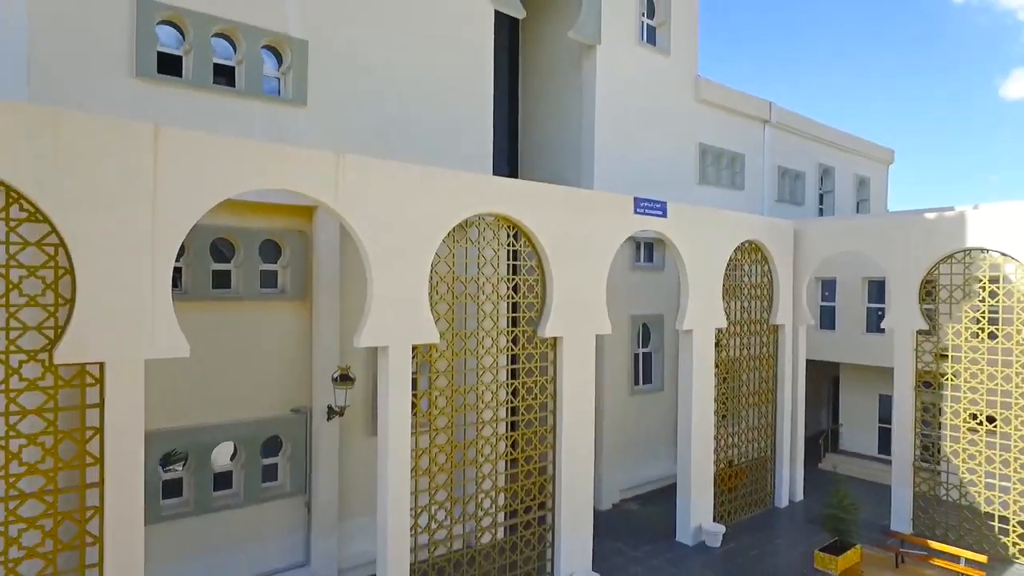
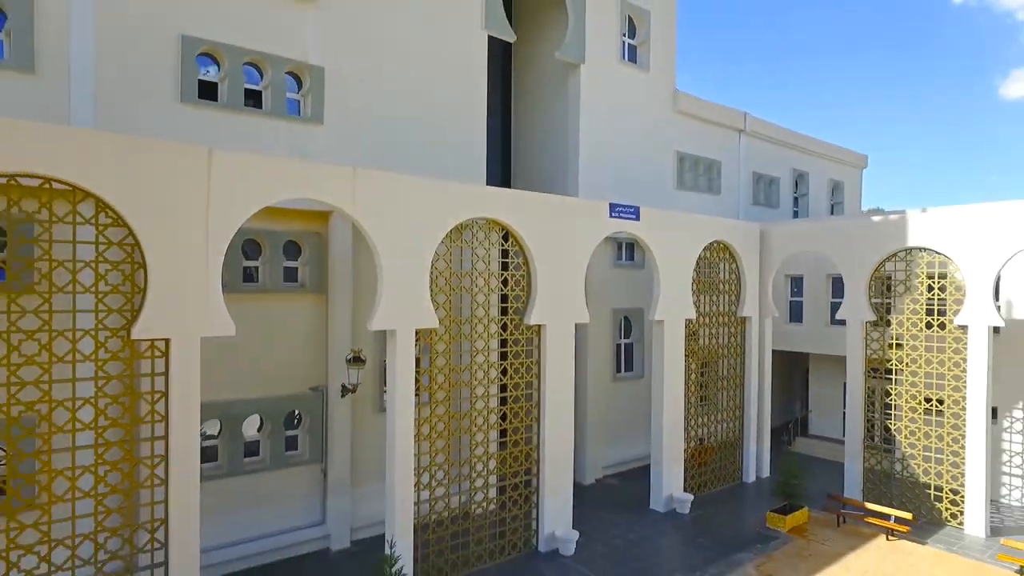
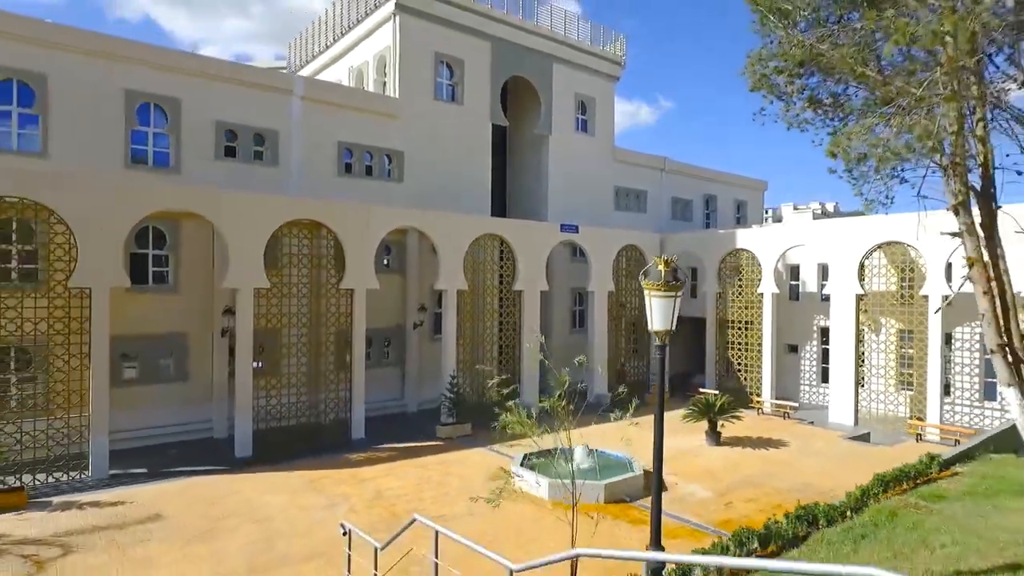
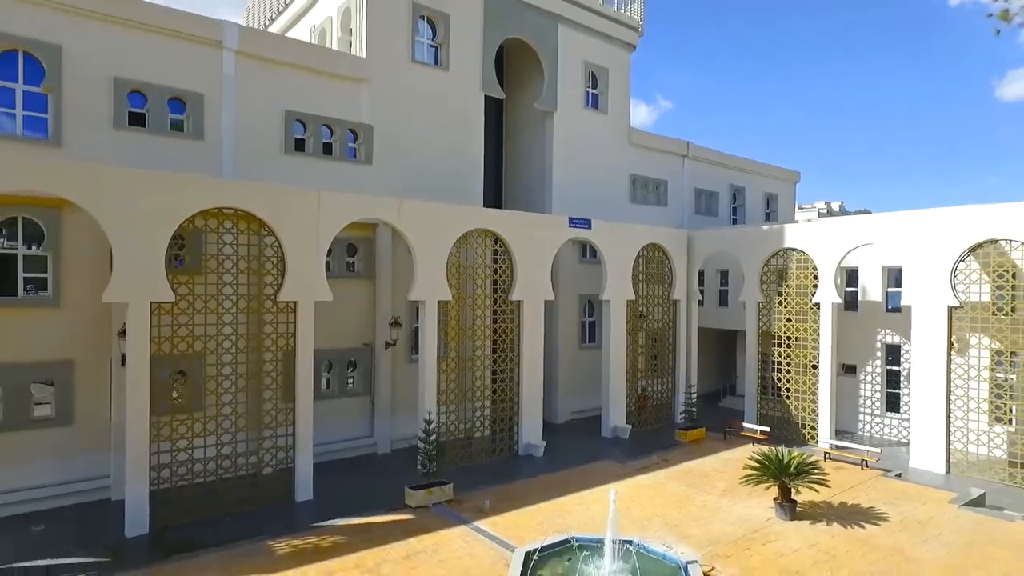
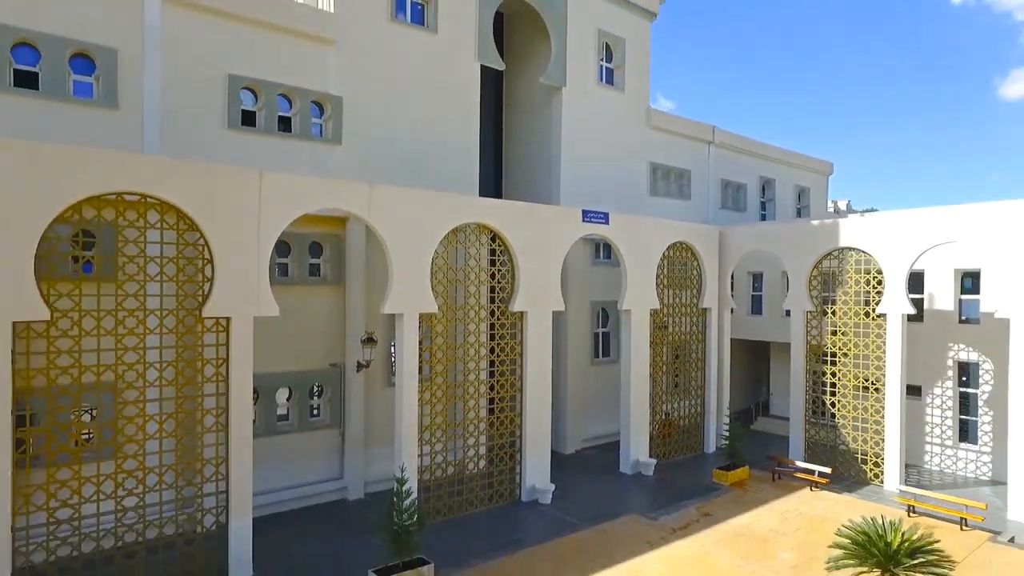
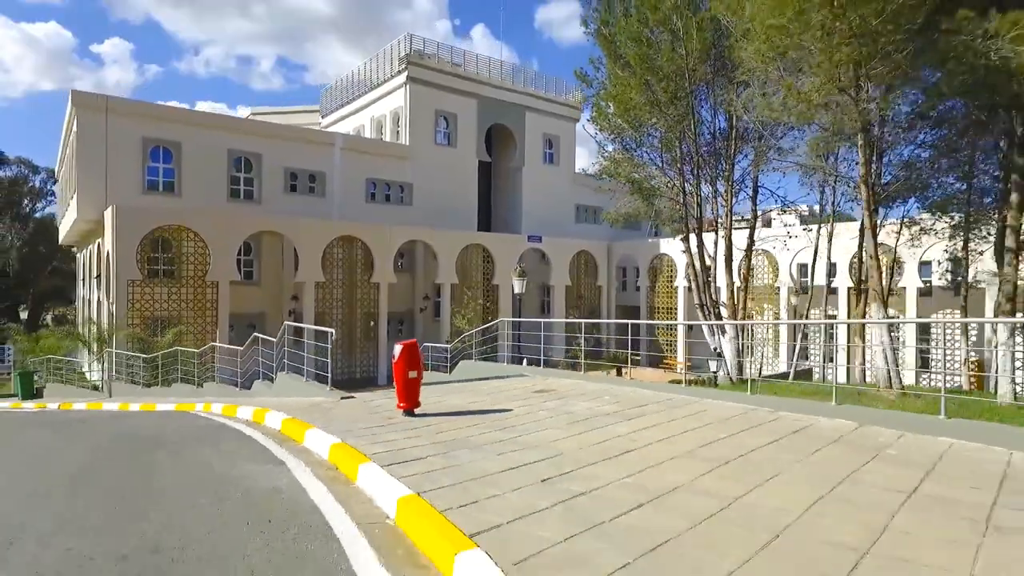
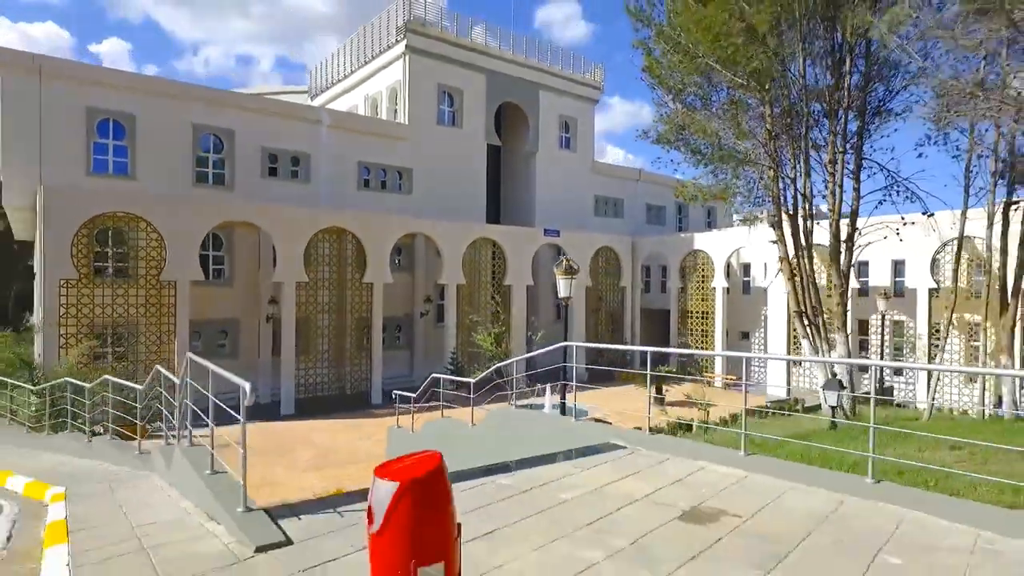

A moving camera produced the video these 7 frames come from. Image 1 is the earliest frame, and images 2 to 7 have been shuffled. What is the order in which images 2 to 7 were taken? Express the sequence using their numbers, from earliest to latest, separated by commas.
2, 5, 4, 3, 7, 6
